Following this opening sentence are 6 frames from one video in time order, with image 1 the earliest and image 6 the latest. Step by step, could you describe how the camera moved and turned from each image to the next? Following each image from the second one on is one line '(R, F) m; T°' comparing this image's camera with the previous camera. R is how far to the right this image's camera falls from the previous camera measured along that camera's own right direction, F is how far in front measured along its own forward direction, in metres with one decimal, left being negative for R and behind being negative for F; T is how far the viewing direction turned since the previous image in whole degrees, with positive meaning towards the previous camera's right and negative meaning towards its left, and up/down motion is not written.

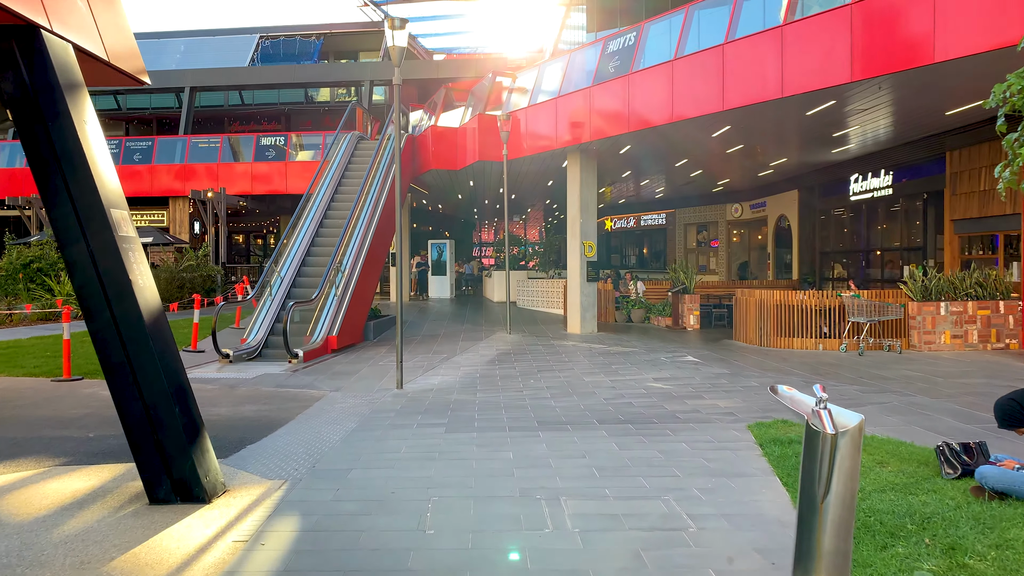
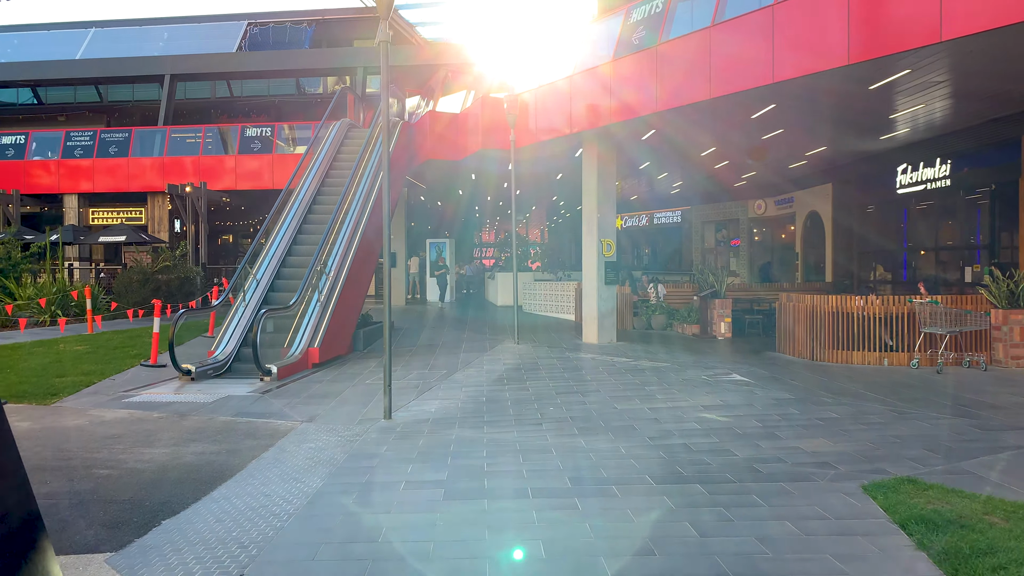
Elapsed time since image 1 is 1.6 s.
(-0.1, +1.5) m; 0°
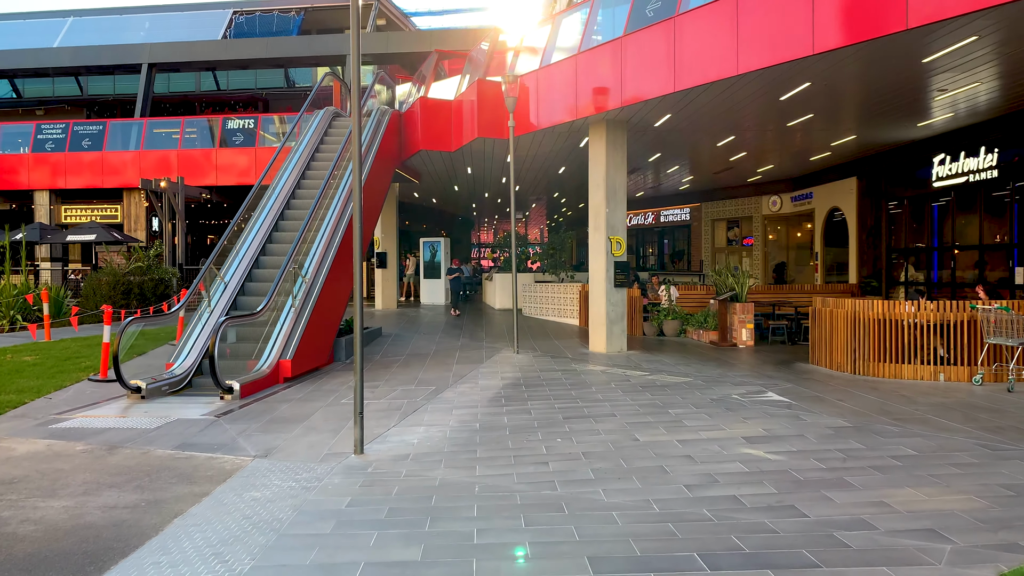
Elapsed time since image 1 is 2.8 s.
(0.0, +1.1) m; 0°
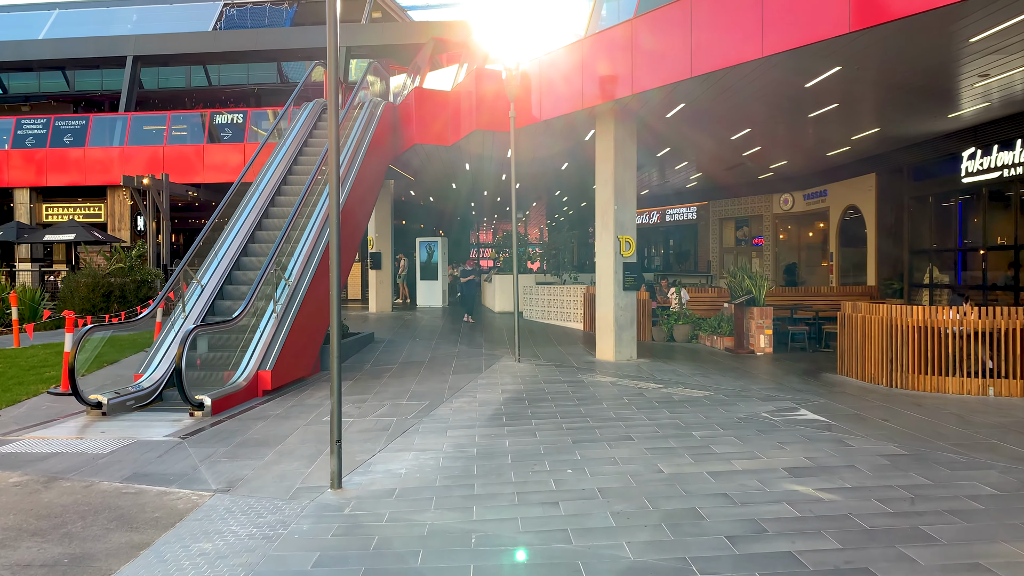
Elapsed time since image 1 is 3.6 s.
(0.0, +0.7) m; 0°
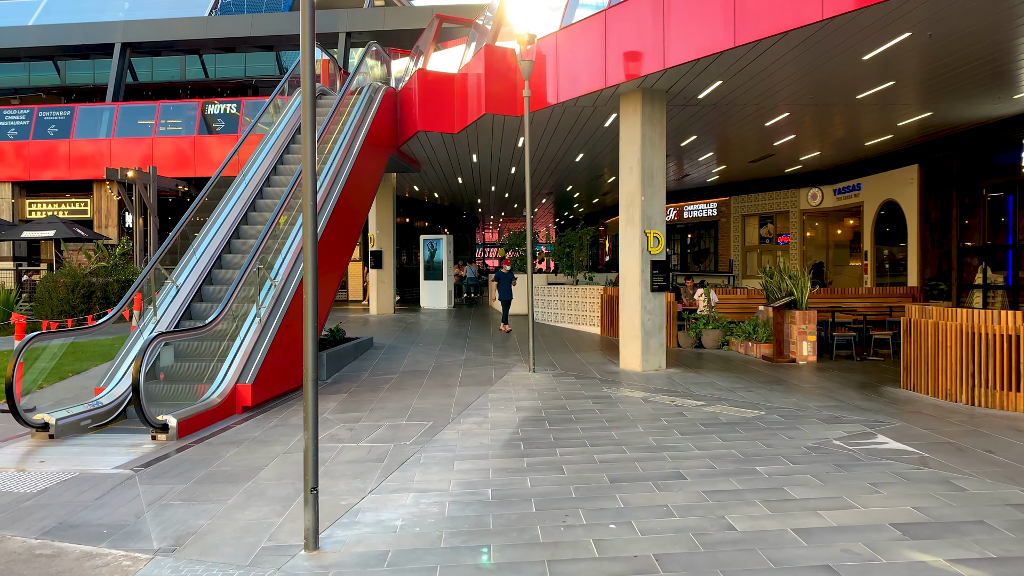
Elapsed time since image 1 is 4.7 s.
(-0.1, +1.0) m; 0°
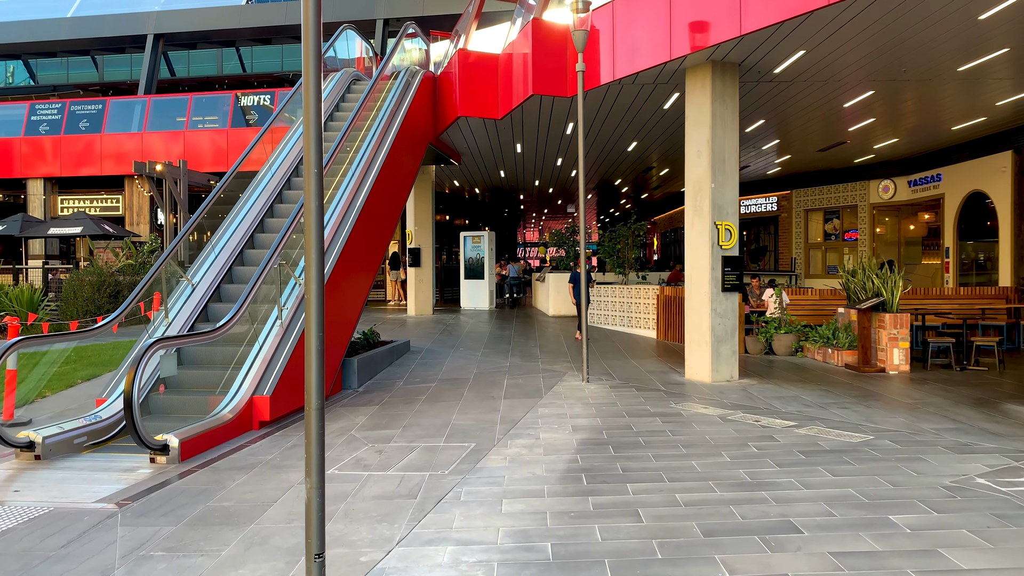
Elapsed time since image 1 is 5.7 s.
(-0.1, +0.9) m; -3°
